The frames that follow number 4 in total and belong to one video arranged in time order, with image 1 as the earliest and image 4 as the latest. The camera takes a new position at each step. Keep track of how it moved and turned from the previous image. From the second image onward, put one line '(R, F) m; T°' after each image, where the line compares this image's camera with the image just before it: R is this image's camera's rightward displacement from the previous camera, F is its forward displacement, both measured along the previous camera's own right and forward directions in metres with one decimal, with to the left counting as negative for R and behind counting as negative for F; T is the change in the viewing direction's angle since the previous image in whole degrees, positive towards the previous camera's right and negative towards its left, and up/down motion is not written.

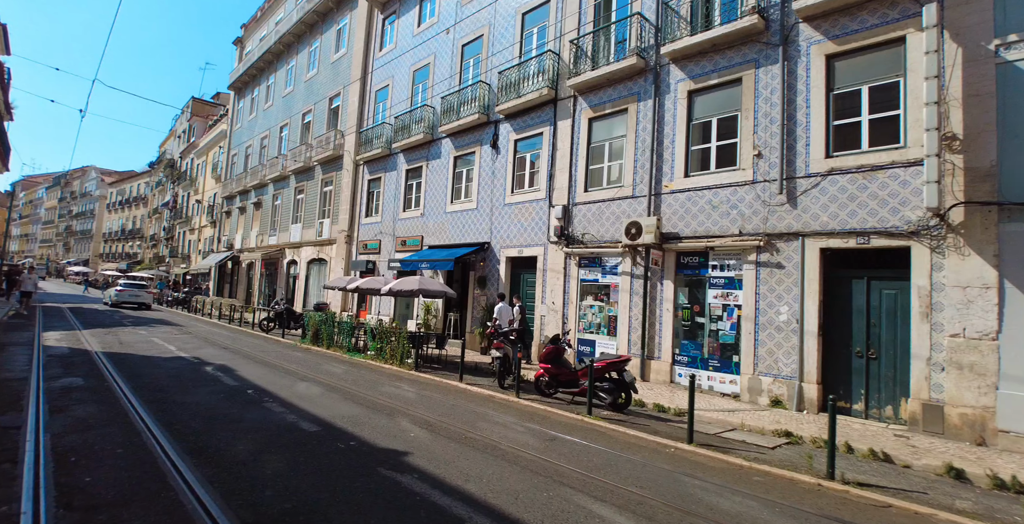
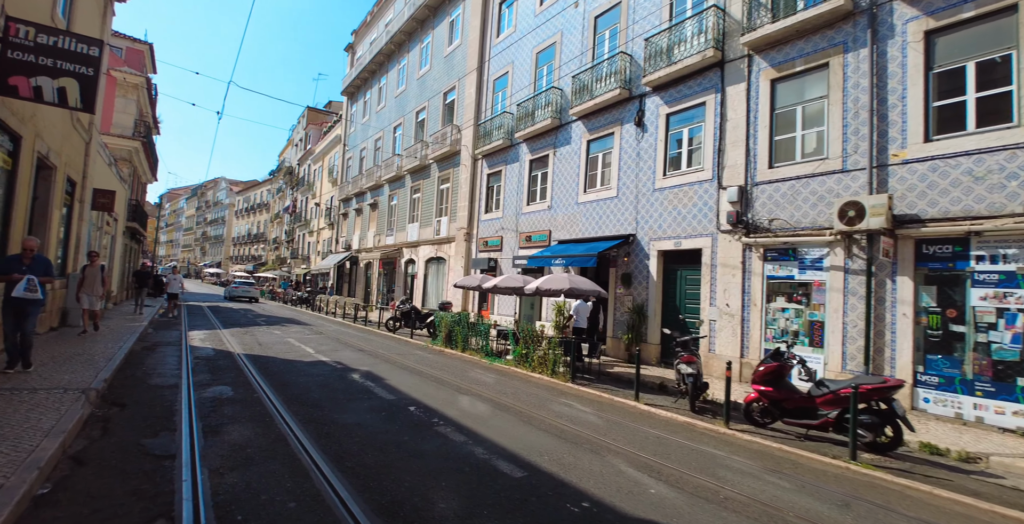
(-1.7, +1.6) m; -10°
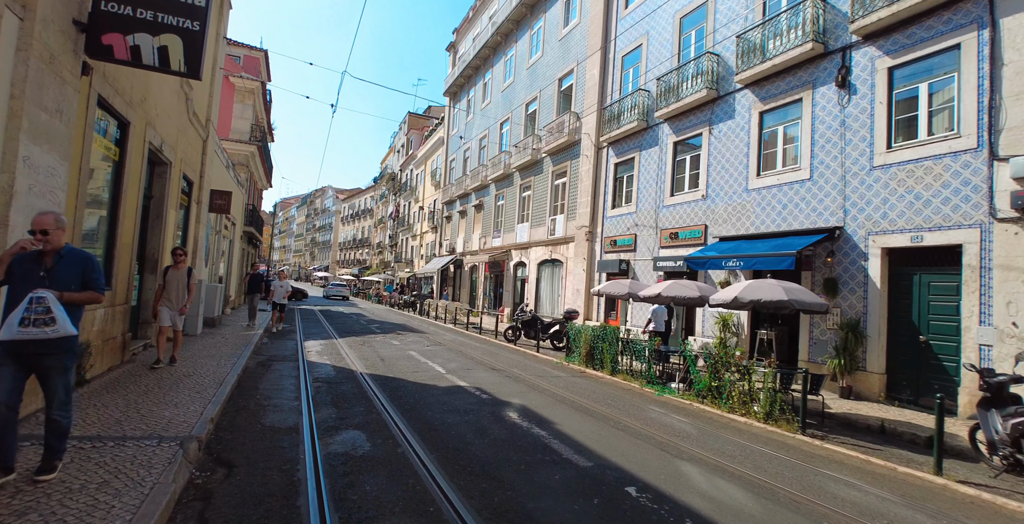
(-1.5, +2.1) m; -10°
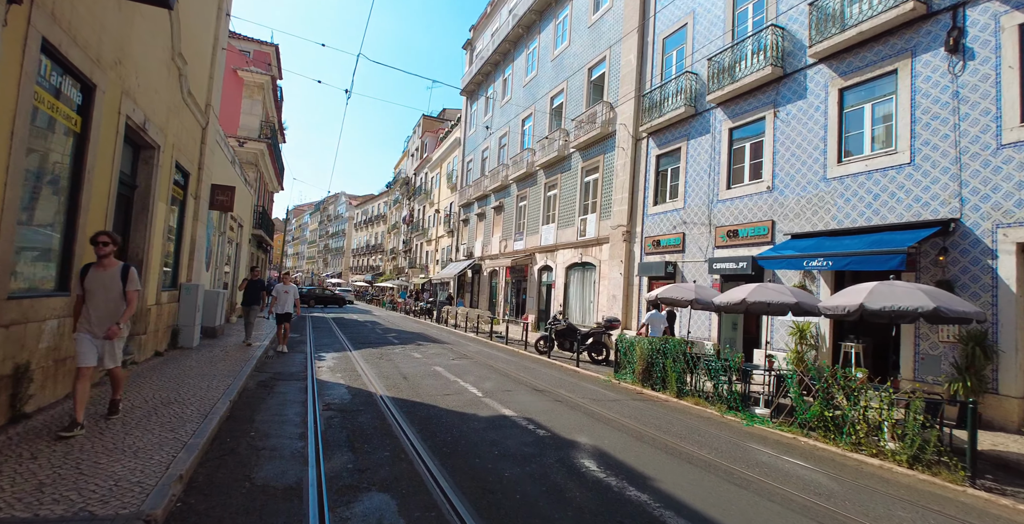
(-0.6, +1.5) m; -1°
